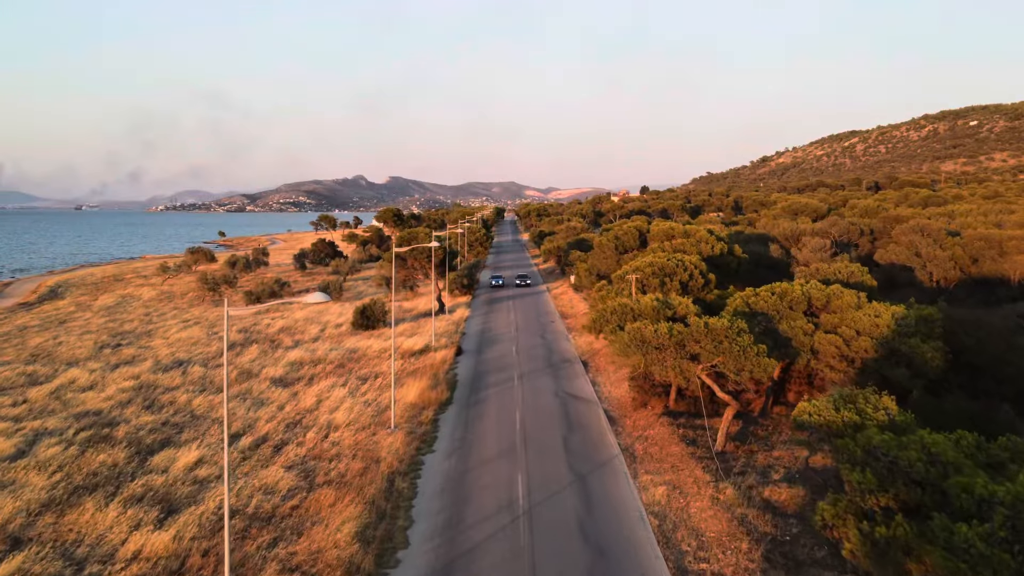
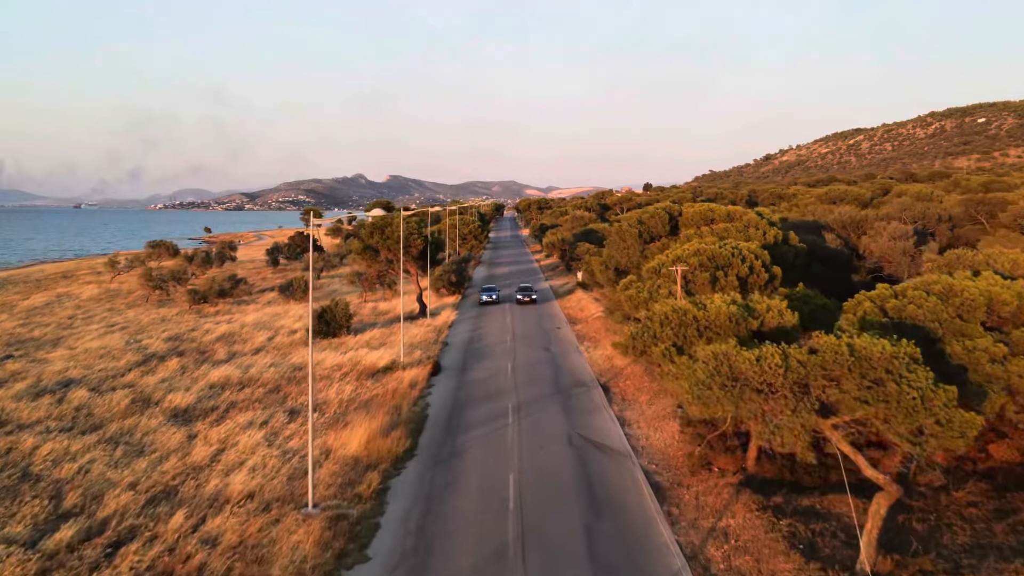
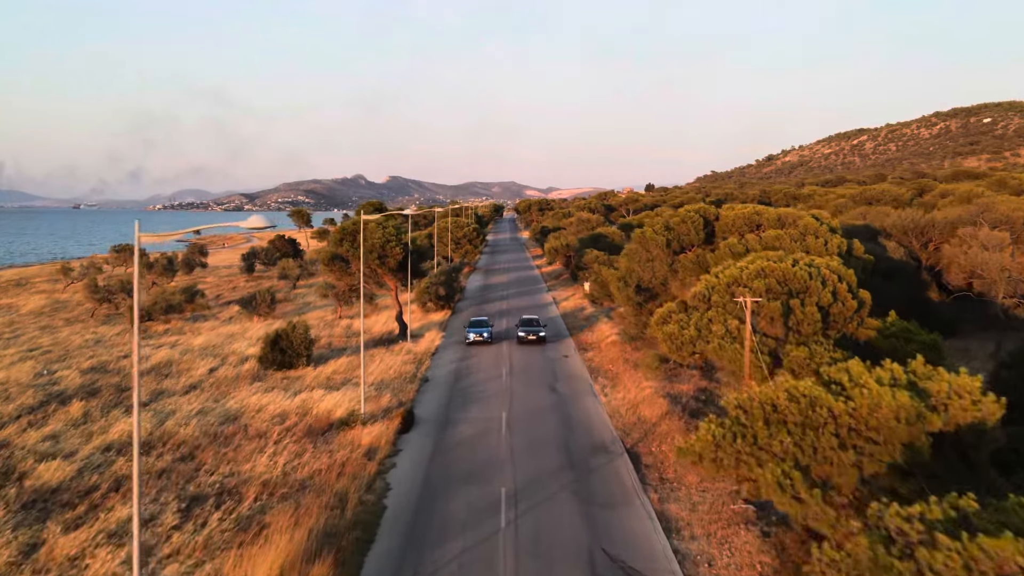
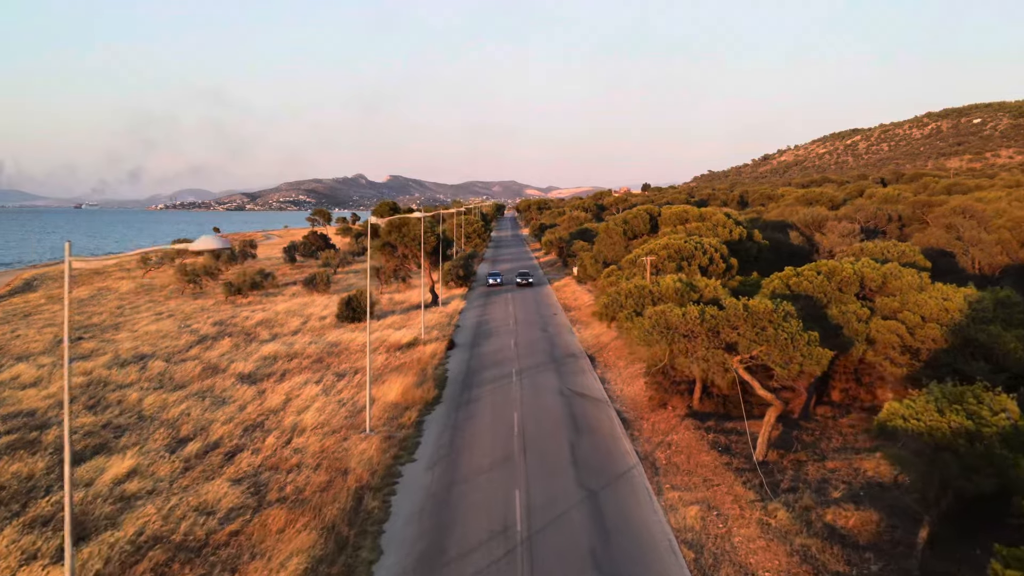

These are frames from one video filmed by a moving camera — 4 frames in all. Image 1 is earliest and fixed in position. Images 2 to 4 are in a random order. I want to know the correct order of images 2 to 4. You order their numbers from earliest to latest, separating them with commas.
4, 2, 3
